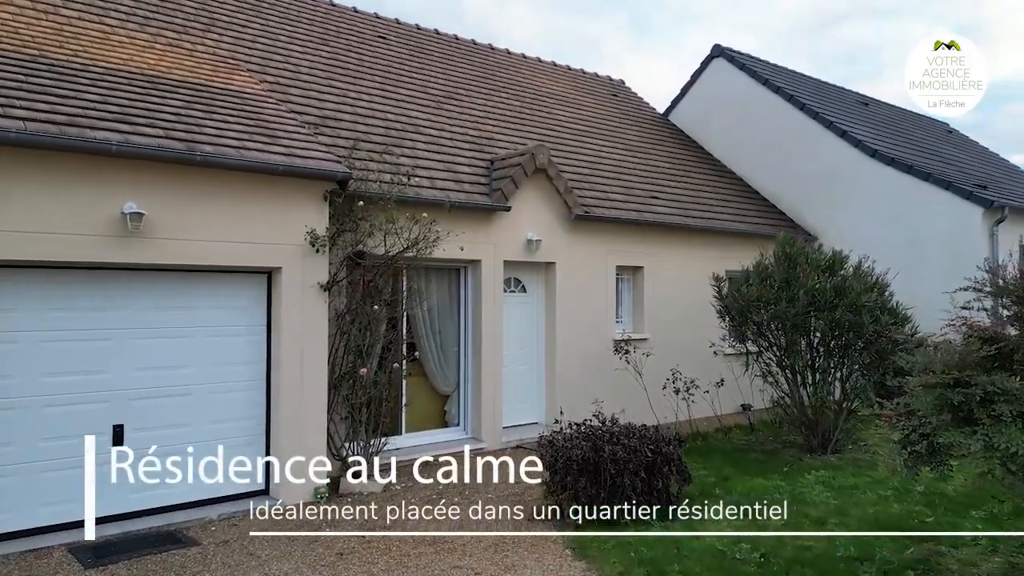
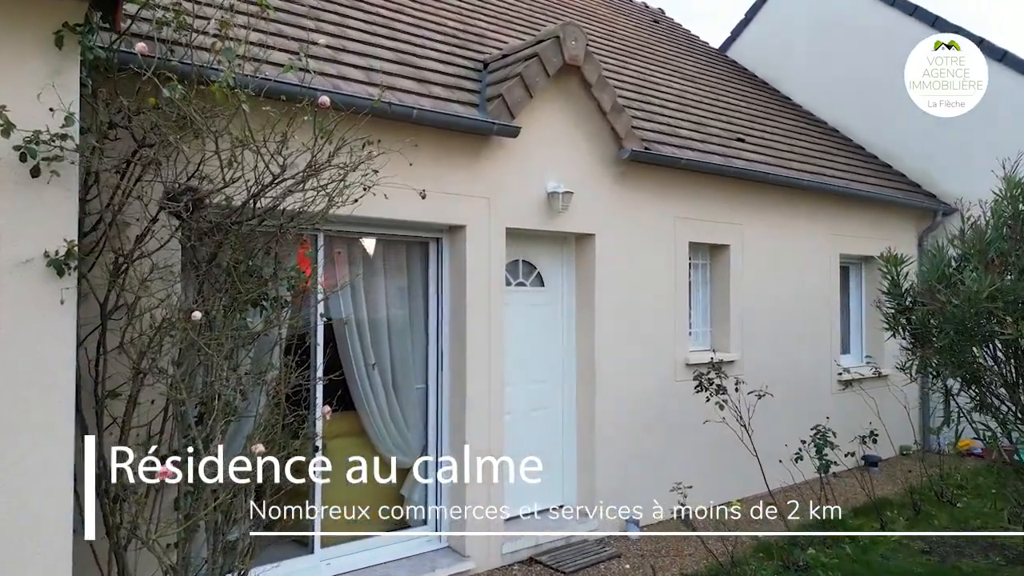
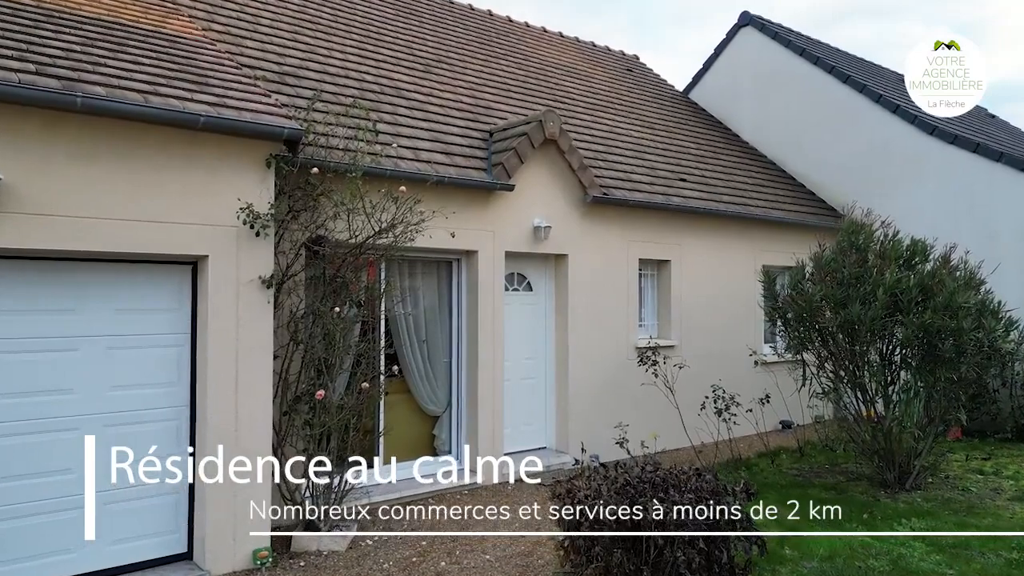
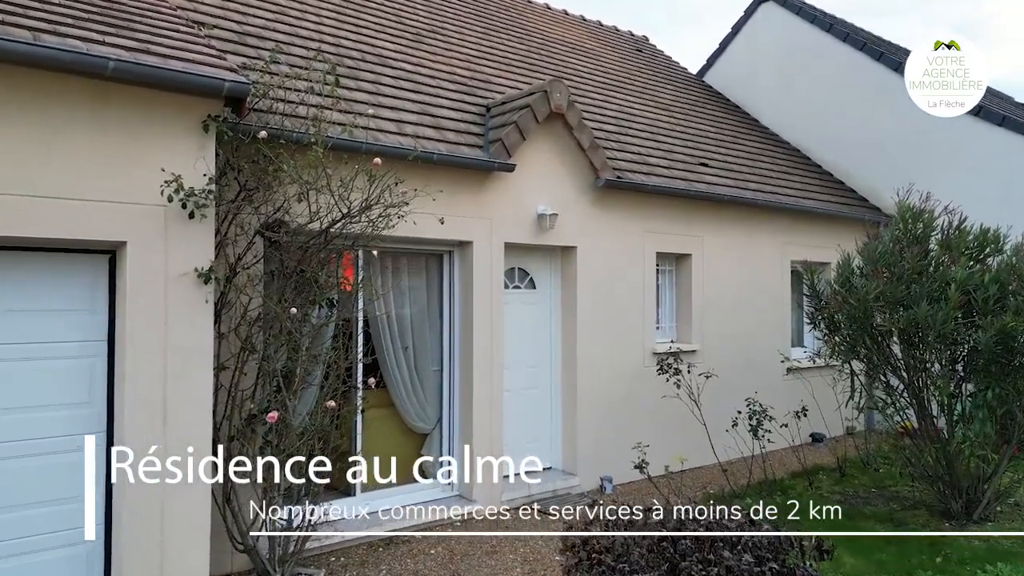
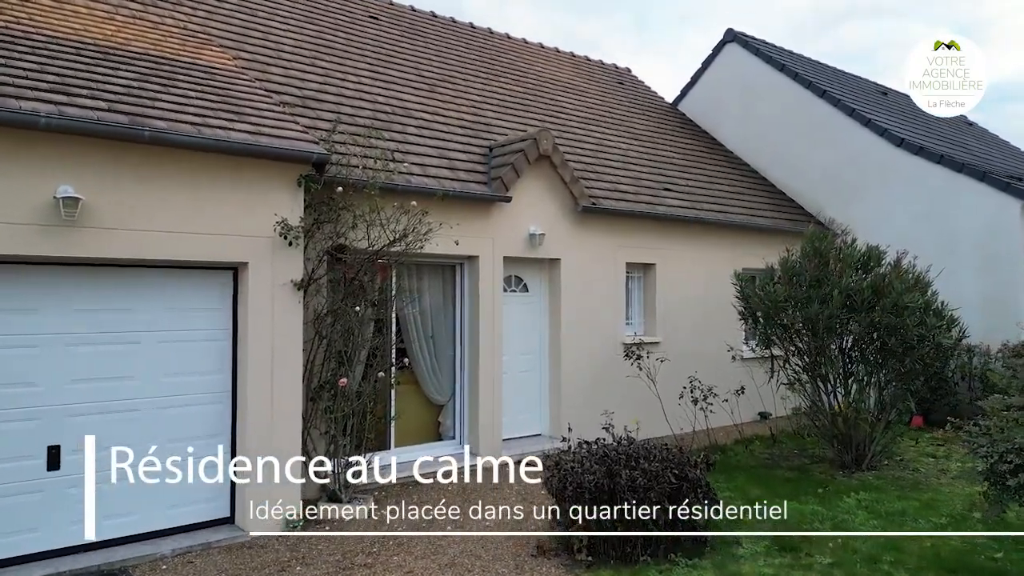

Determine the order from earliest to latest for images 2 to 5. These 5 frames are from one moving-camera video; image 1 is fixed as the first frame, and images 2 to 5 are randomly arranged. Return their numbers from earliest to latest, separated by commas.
5, 3, 4, 2
